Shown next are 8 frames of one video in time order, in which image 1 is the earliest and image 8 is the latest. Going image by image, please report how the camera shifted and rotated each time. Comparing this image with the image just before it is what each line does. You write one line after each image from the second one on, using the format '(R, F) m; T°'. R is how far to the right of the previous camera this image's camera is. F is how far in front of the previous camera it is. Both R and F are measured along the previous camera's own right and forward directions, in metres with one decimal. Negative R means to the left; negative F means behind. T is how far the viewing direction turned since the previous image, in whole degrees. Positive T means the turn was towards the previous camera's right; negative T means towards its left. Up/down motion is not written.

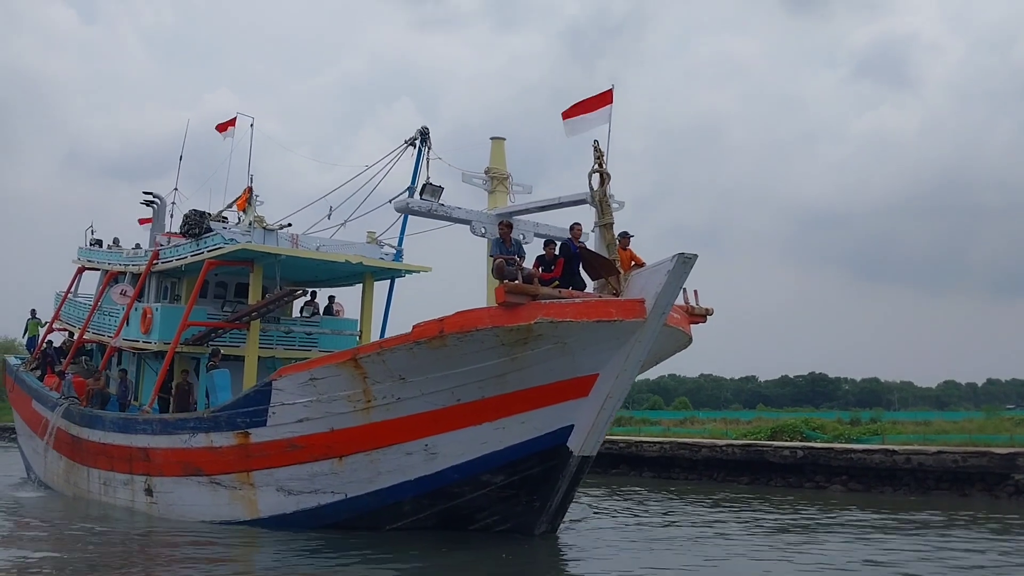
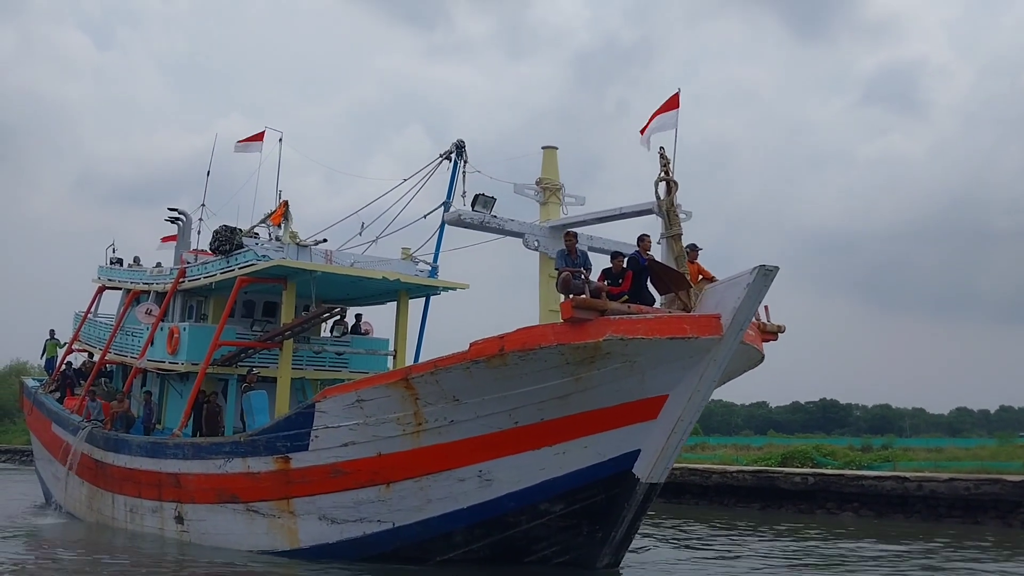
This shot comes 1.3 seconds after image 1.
(-0.4, +0.5) m; 0°
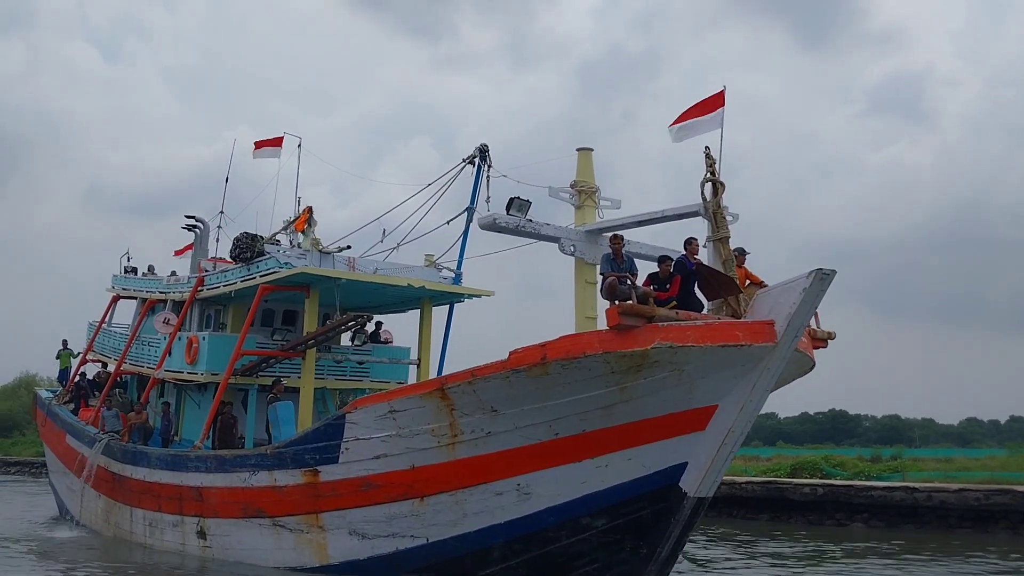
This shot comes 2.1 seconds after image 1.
(-0.3, +0.3) m; 0°
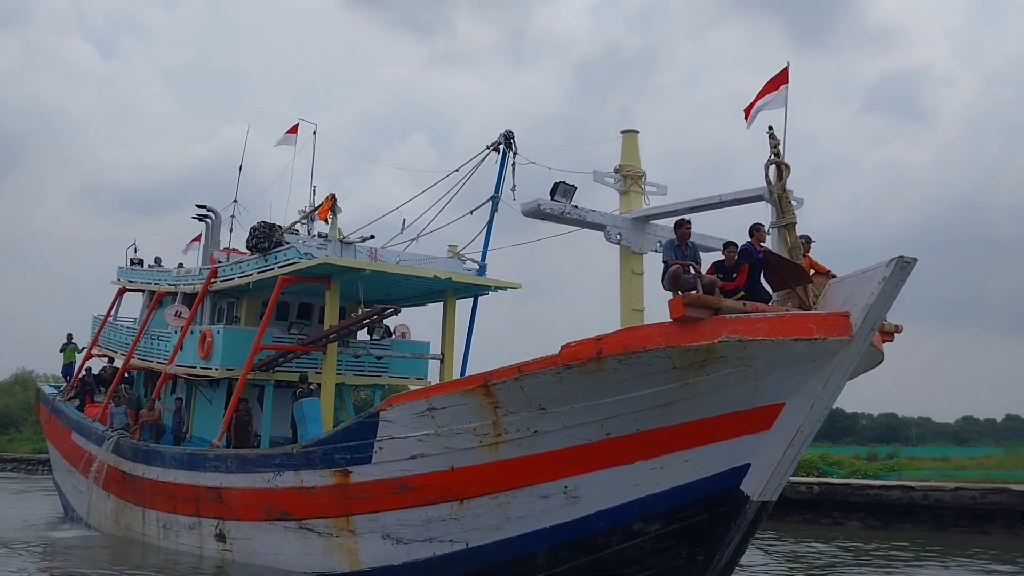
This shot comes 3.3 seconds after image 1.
(-0.4, +0.5) m; 0°
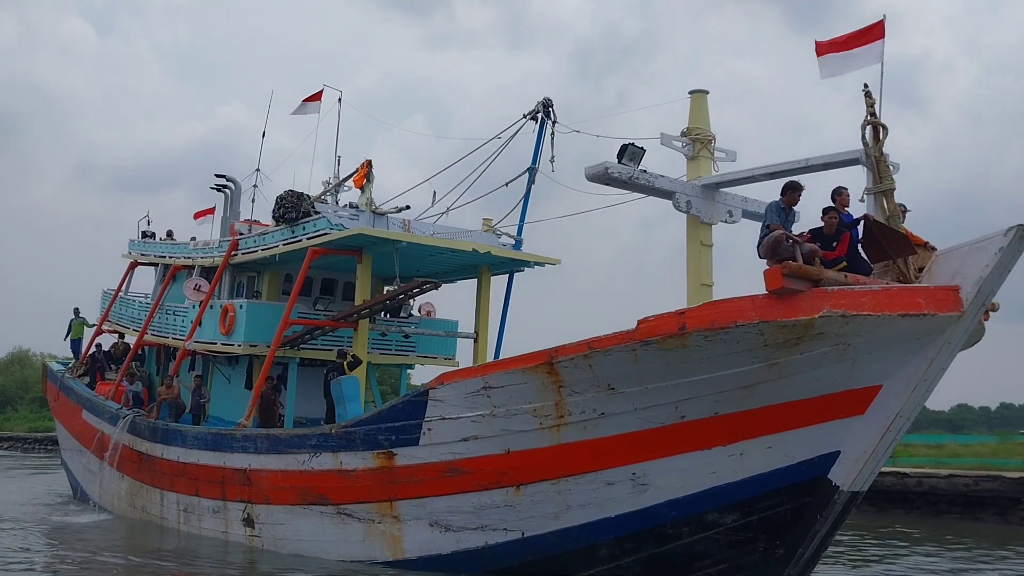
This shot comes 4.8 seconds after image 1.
(-0.5, +0.6) m; 0°
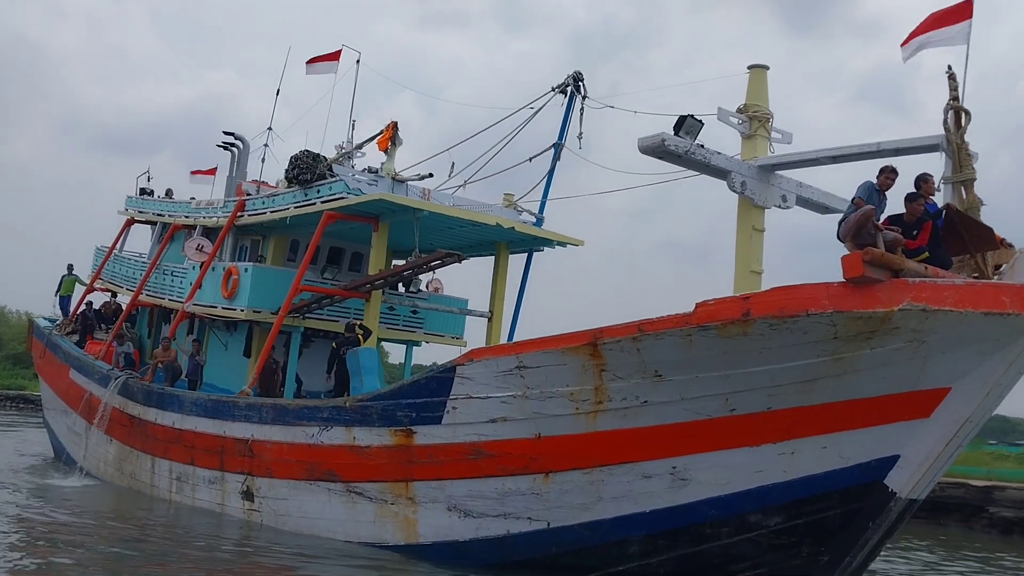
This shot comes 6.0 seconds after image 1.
(-0.4, +0.5) m; +1°
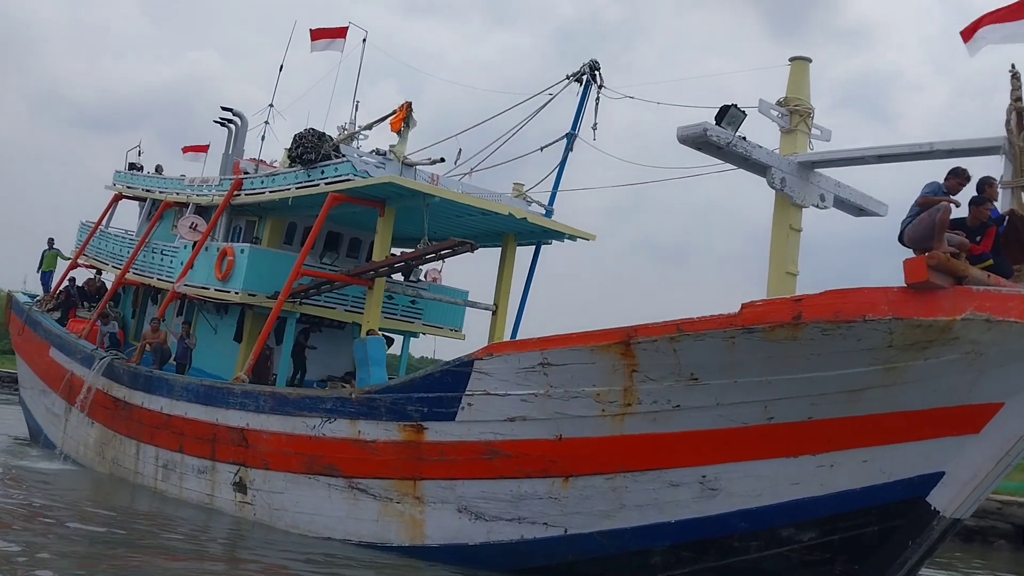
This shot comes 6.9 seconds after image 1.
(-0.3, +0.4) m; +1°
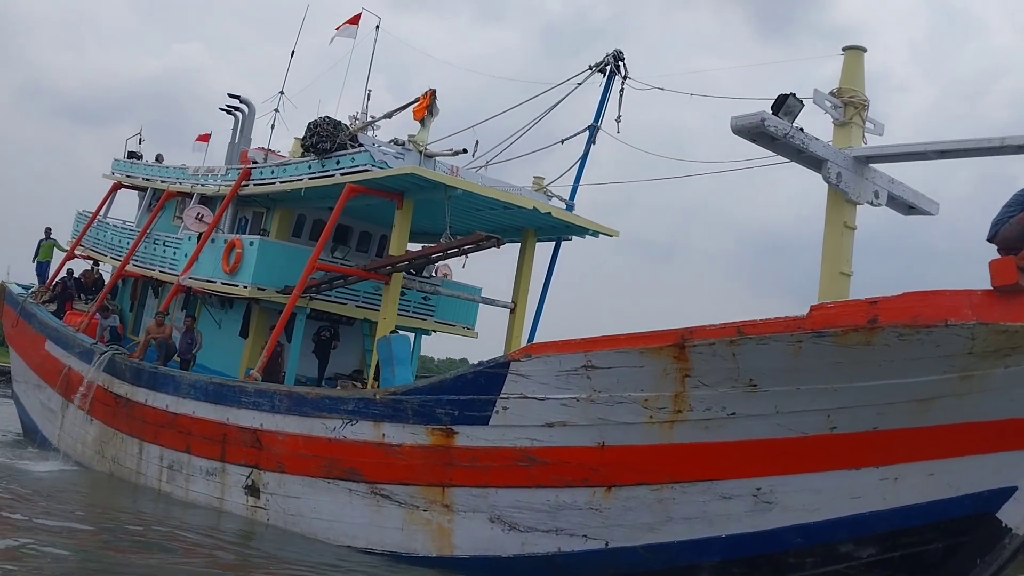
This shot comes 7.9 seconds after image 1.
(-0.3, +0.4) m; +1°
